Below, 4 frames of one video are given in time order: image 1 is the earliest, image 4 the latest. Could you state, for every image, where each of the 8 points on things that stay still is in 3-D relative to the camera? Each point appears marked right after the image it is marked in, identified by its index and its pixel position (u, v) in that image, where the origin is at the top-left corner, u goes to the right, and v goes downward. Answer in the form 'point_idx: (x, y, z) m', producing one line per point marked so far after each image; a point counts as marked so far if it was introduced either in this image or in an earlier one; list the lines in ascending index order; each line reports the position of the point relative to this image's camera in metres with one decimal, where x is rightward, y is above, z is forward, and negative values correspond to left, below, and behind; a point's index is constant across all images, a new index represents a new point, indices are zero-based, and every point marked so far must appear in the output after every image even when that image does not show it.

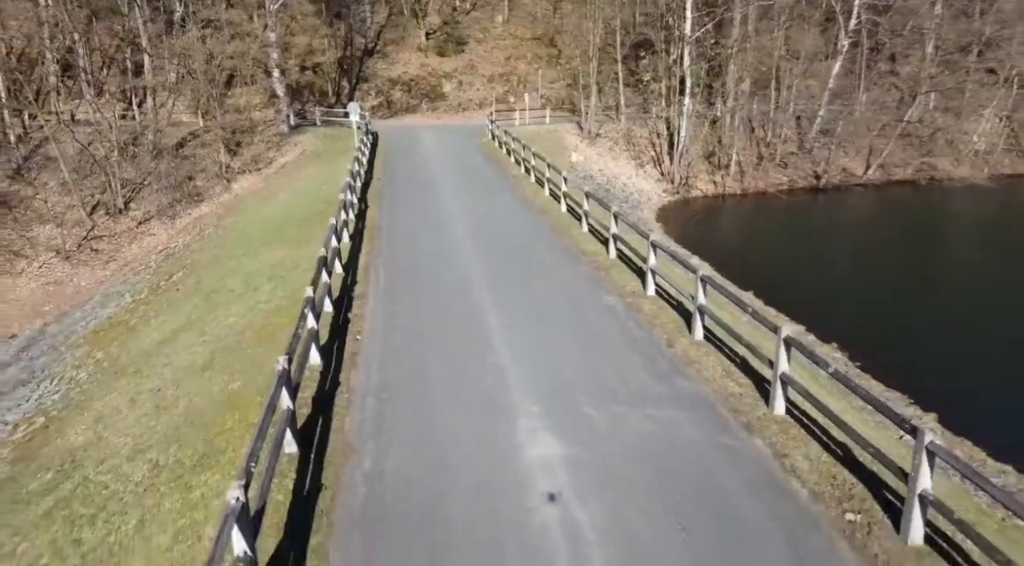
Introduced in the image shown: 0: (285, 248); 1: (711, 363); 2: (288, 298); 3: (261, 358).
0: (-5.5, +0.9, +17.7) m
1: (+2.4, -1.0, +9.1) m
2: (-3.7, -0.3, +12.2) m
3: (-3.3, -1.0, +9.7) m
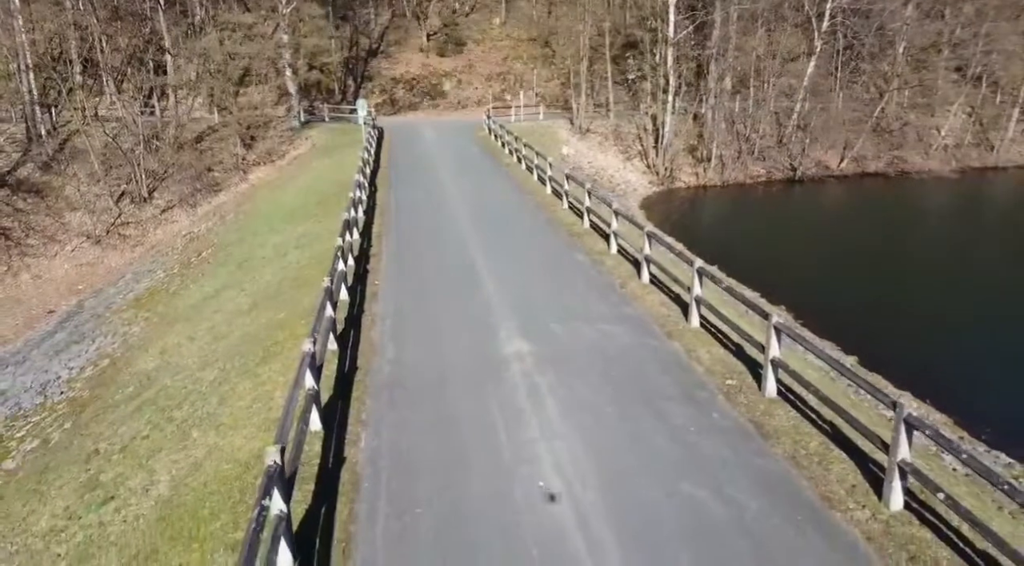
0: (-5.7, +1.6, +20.2) m
1: (+2.2, -0.2, +11.5) m
2: (-3.9, +0.5, +14.6) m
3: (-3.5, -0.3, +12.1) m
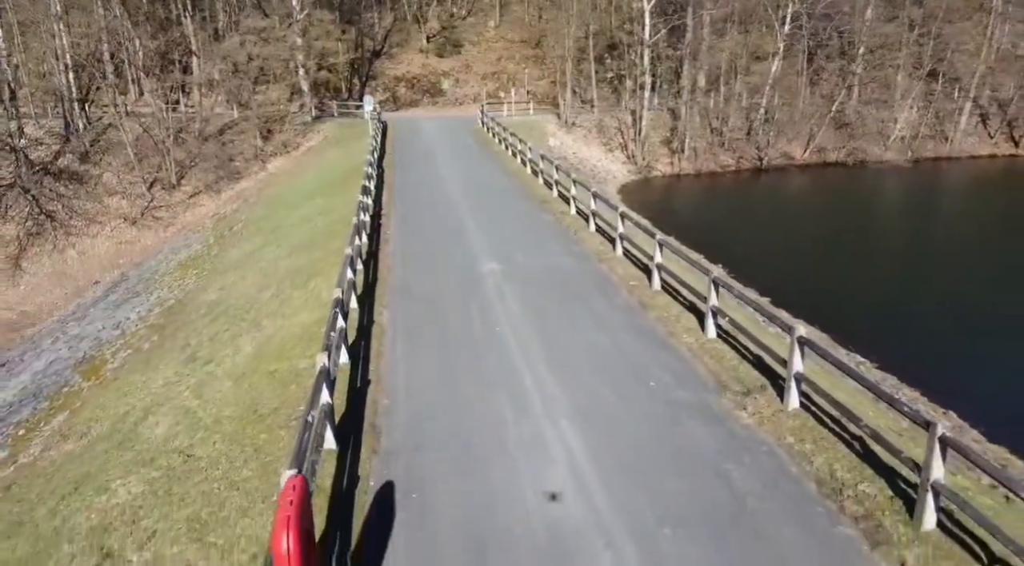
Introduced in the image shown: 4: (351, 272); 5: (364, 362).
0: (-6.2, +2.7, +23.9) m
1: (+1.7, +0.9, +15.3) m
2: (-4.4, +1.6, +18.4) m
3: (-4.0, +0.9, +15.8) m
4: (-2.5, +0.2, +11.1) m
5: (-1.9, -1.0, +9.5) m
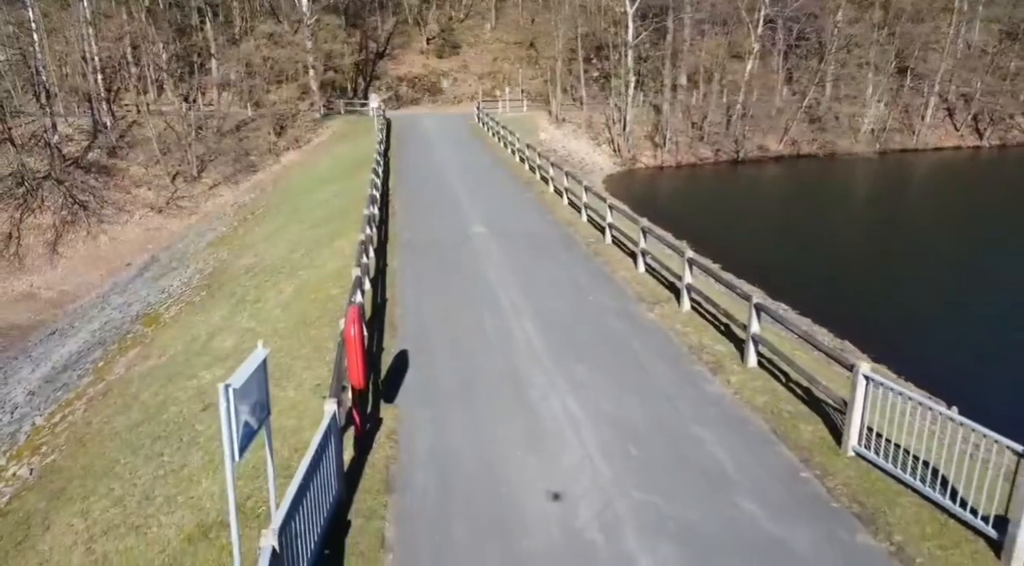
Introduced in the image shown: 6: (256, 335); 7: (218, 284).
0: (-6.5, +3.6, +27.2) m
1: (+1.4, +1.8, +18.5) m
2: (-4.7, +2.5, +21.6) m
3: (-4.3, +1.8, +19.1) m
4: (-2.9, +1.1, +14.3) m
5: (-2.3, -0.1, +12.7) m
6: (-4.5, -0.9, +12.6) m
7: (-7.7, 0.0, +19.2) m
